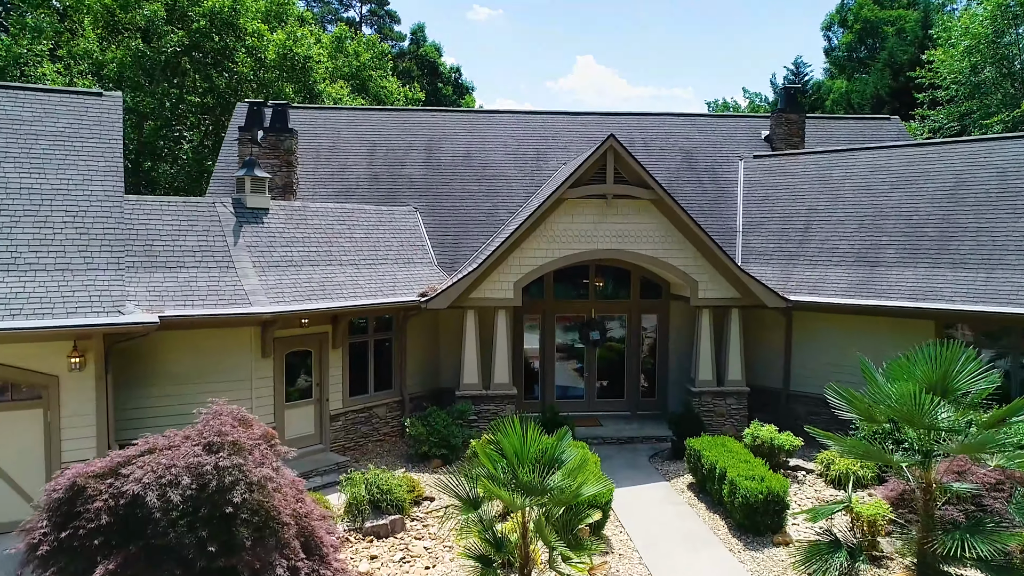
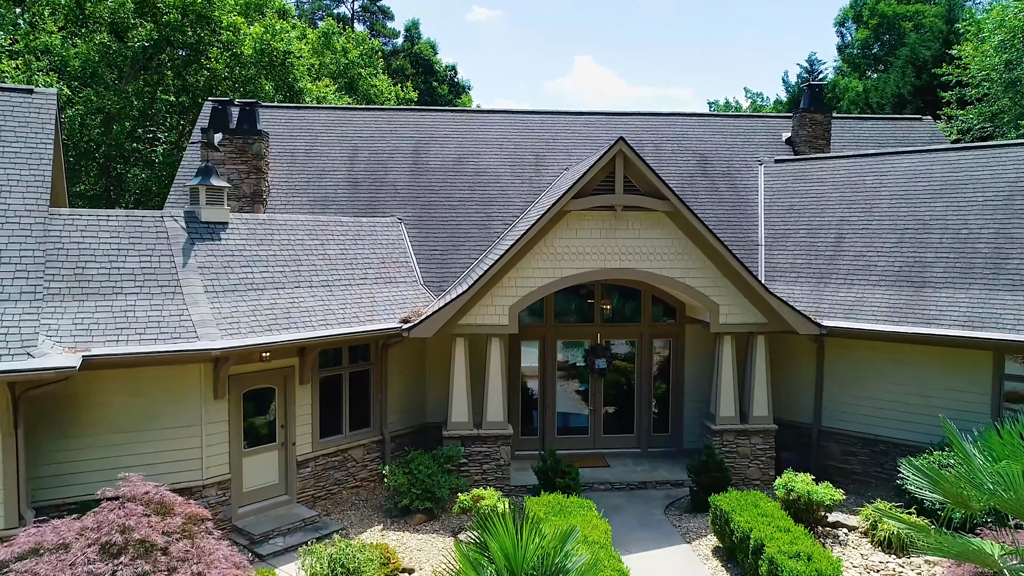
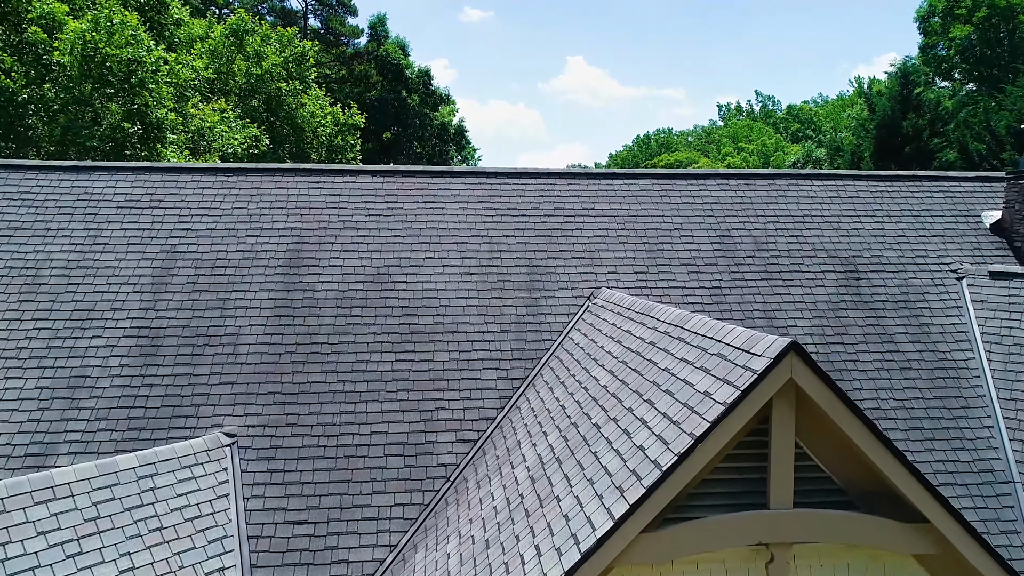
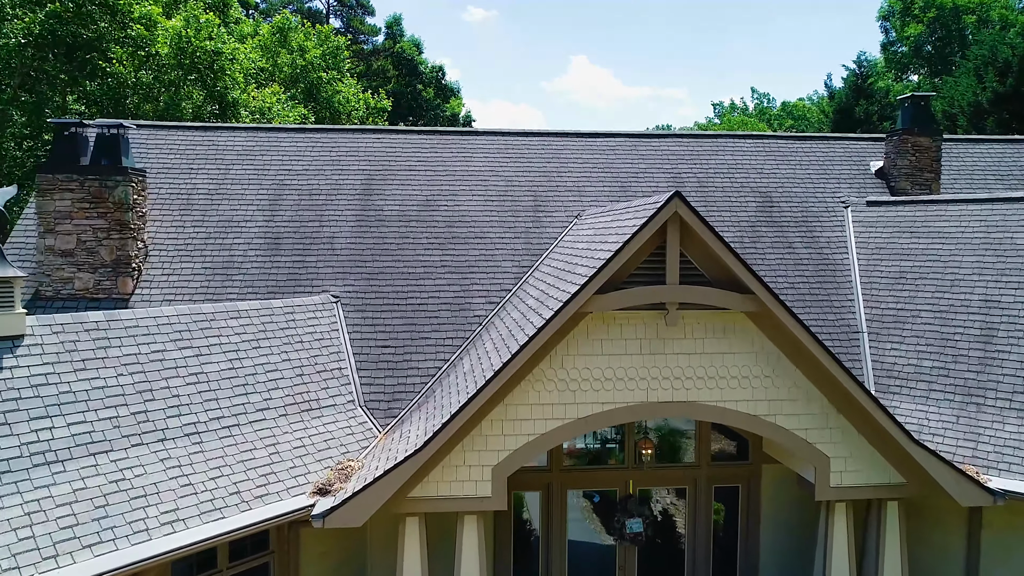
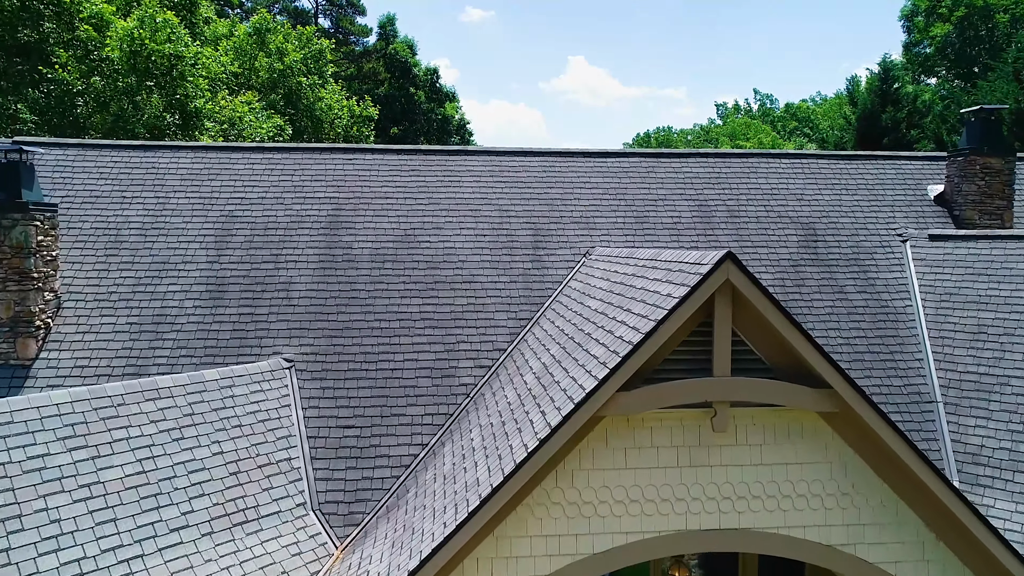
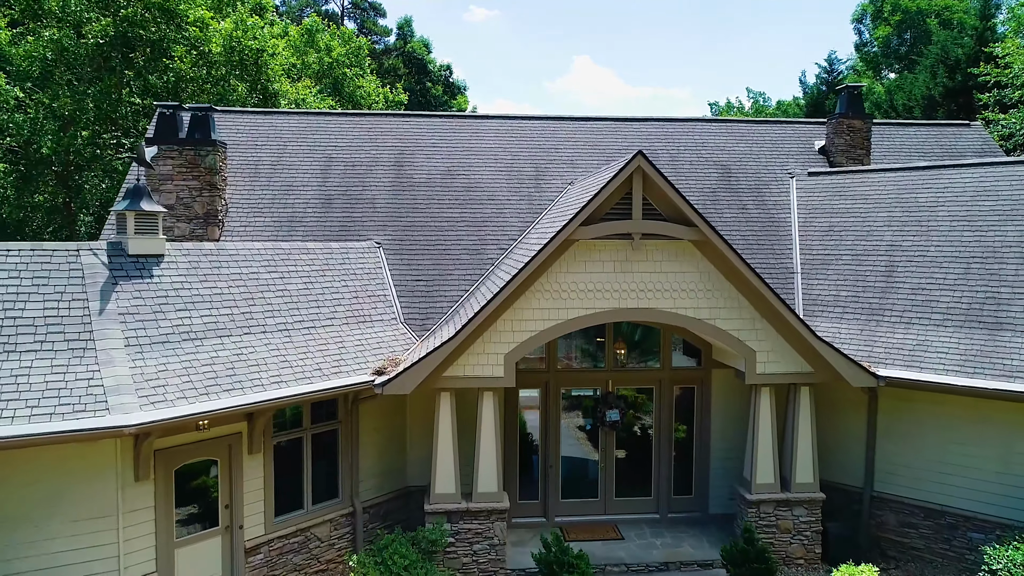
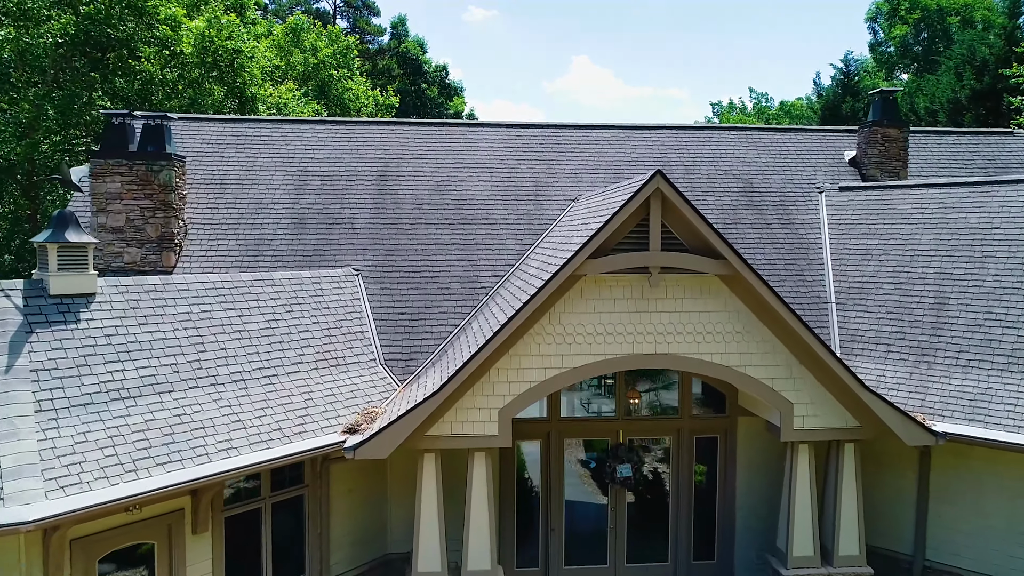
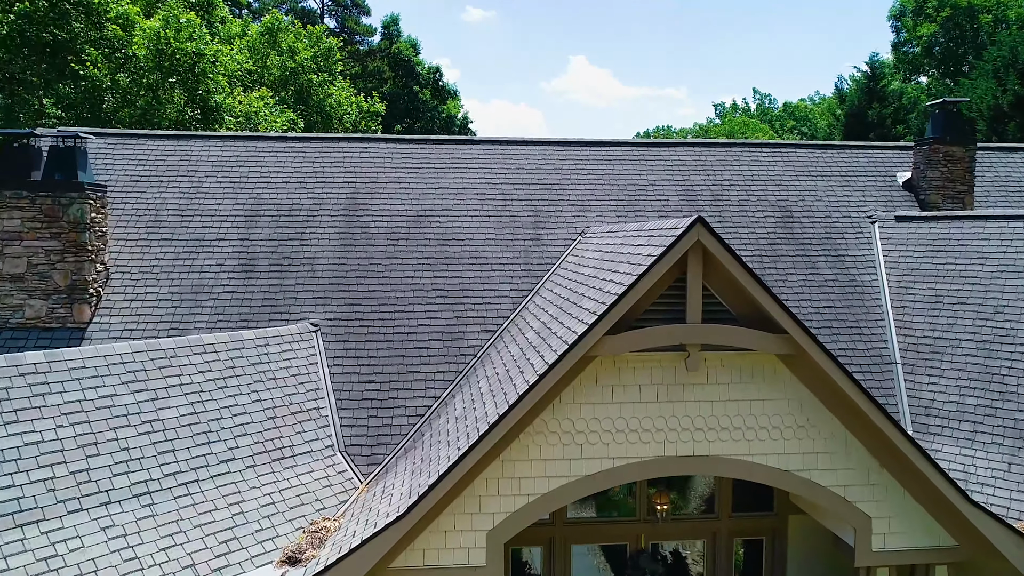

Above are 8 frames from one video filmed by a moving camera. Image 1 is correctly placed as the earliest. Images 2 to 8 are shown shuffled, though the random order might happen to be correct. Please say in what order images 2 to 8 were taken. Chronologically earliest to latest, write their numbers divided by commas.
2, 6, 7, 4, 8, 5, 3
